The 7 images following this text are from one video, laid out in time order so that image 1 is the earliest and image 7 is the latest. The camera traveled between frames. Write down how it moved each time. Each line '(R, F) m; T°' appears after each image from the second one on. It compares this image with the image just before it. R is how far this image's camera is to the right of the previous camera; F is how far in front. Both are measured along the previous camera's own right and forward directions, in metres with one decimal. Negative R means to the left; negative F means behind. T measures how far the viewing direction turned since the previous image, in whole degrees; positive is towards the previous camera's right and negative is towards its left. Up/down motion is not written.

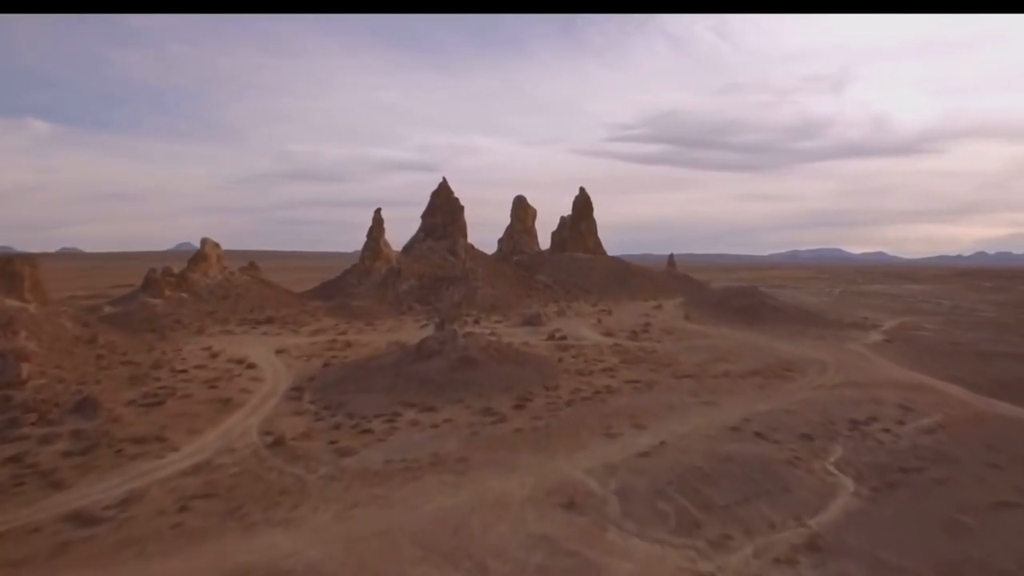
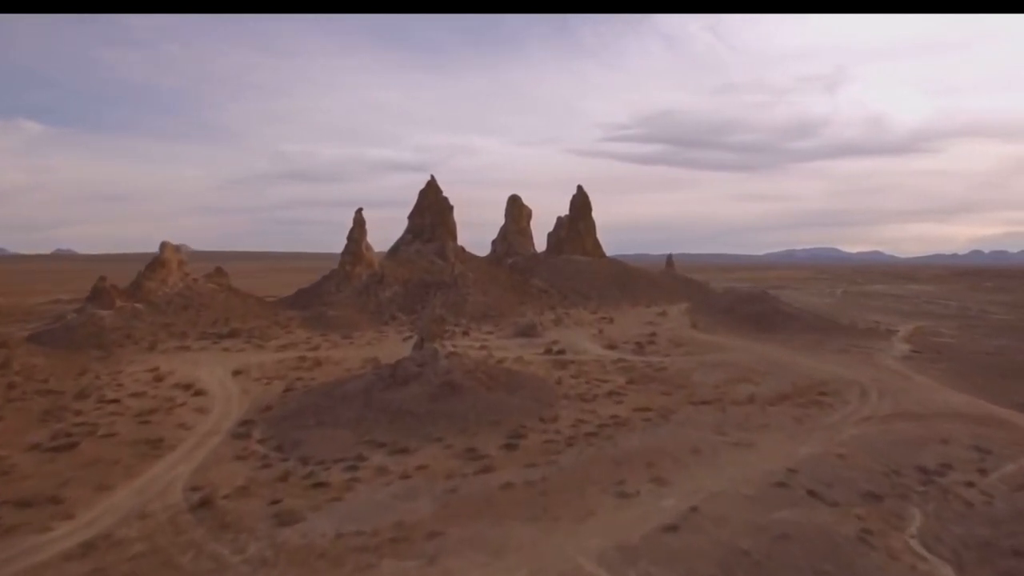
(+0.1, +2.0) m; 0°
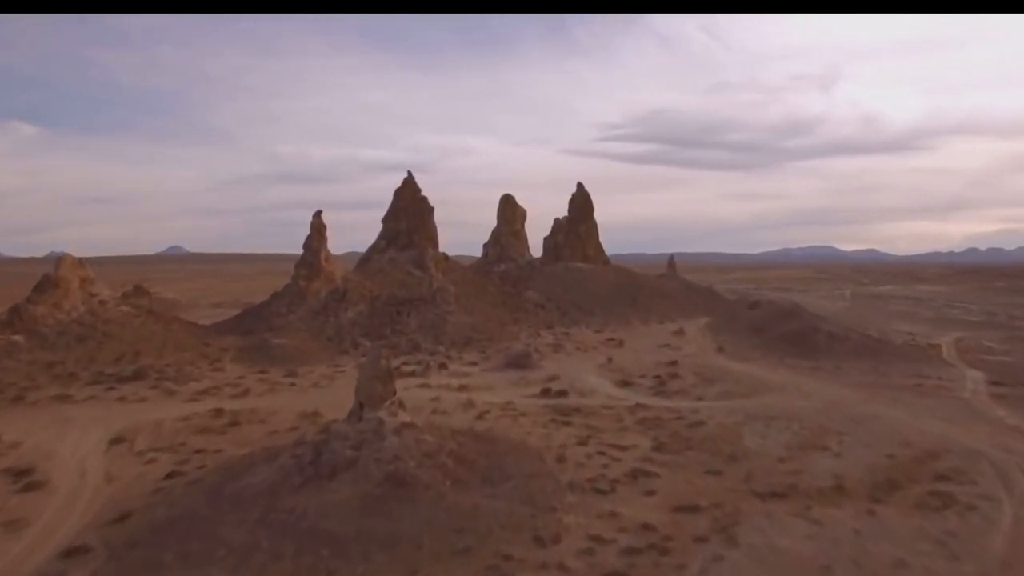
(+0.1, +3.9) m; 0°
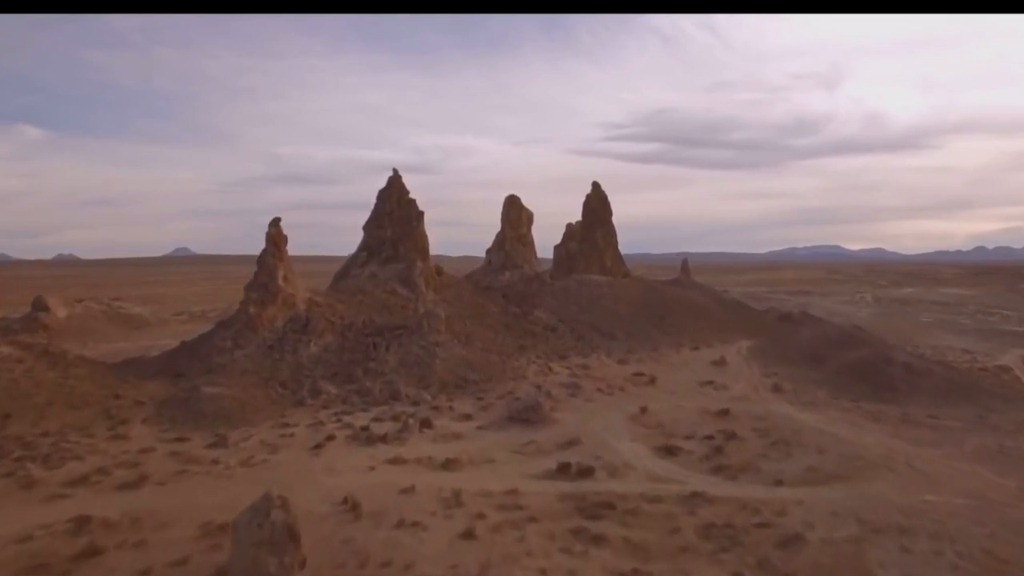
(0.0, +3.9) m; 0°
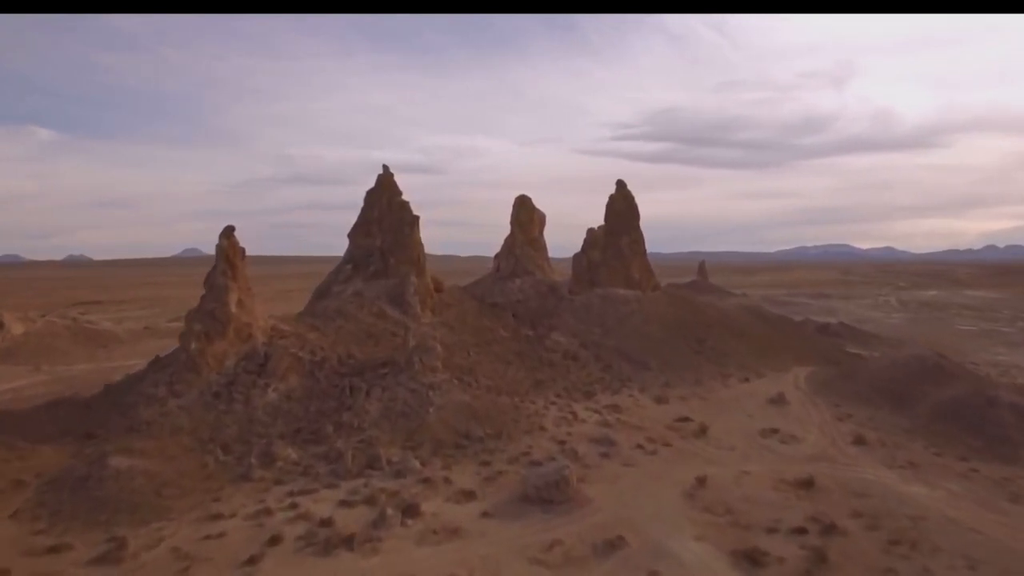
(-0.1, +3.3) m; 0°
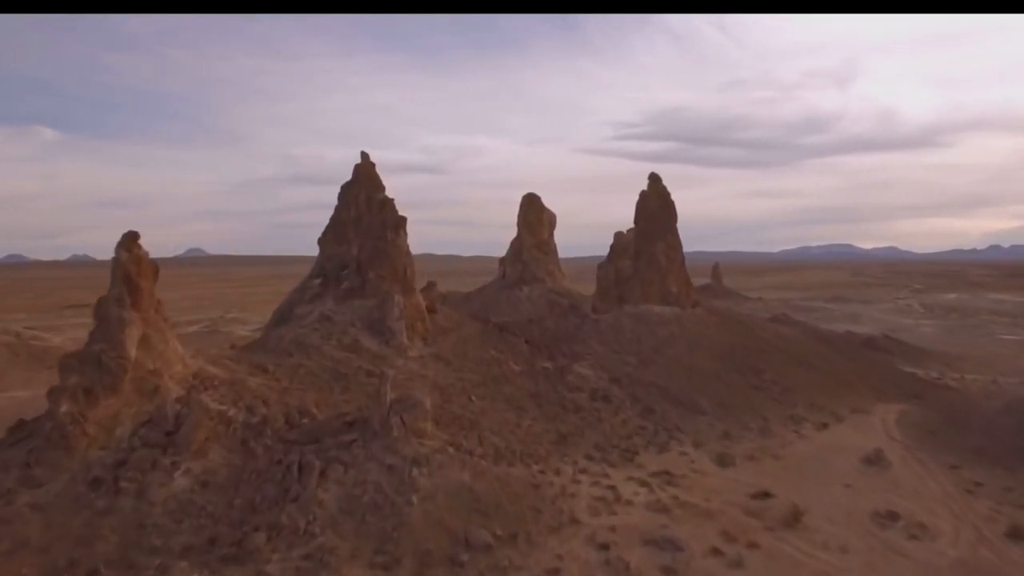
(-0.1, +3.7) m; 0°
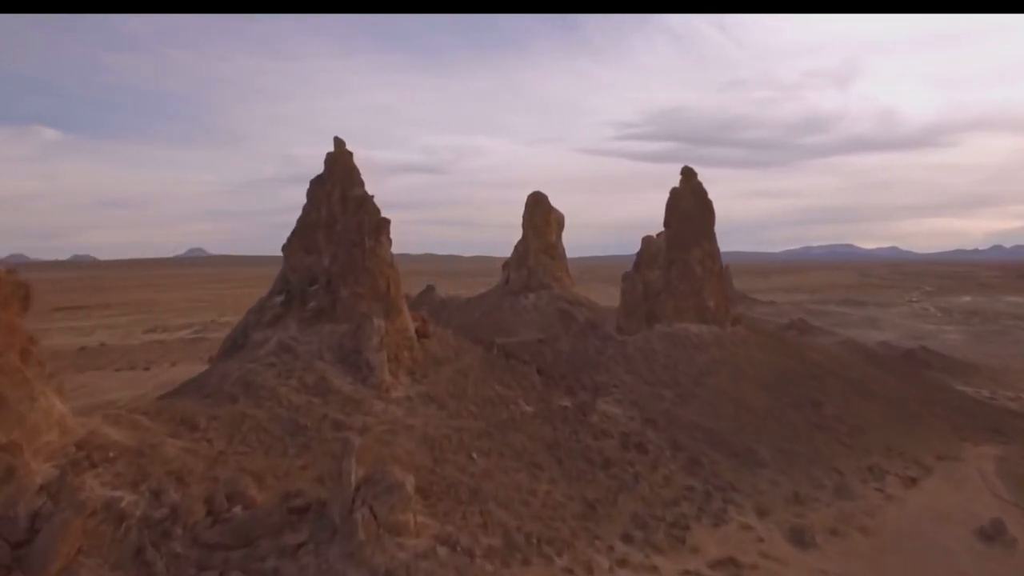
(-0.1, +2.7) m; 0°
